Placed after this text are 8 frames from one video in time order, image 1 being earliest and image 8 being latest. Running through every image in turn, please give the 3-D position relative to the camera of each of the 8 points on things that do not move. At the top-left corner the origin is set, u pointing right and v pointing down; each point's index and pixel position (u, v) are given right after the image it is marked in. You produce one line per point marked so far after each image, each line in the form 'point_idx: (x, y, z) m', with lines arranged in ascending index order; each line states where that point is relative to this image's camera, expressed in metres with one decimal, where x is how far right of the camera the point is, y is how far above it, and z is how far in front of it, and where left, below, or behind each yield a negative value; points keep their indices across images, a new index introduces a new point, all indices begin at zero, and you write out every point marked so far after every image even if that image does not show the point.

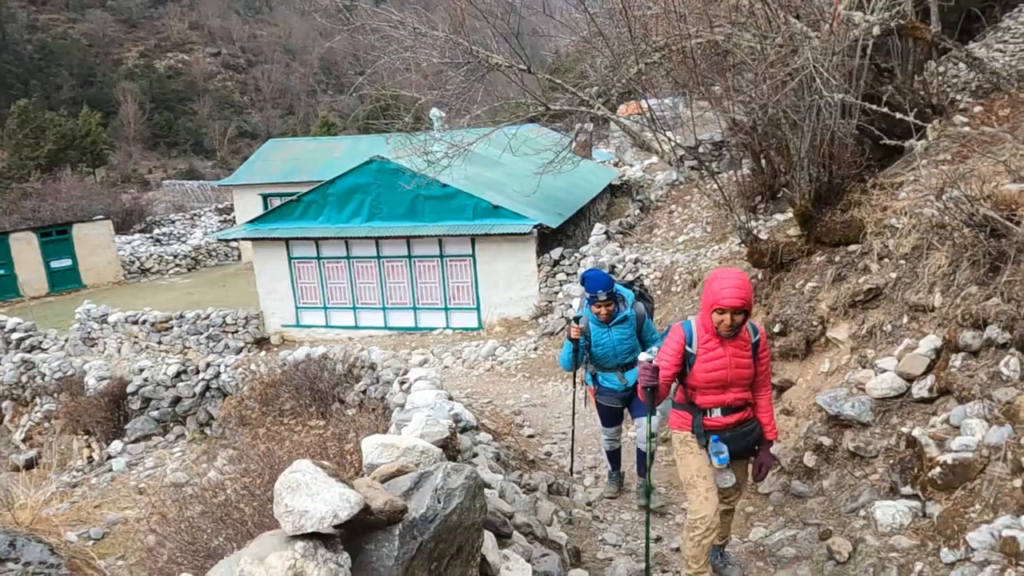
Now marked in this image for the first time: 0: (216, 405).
0: (-5.0, -2.0, +12.7) m
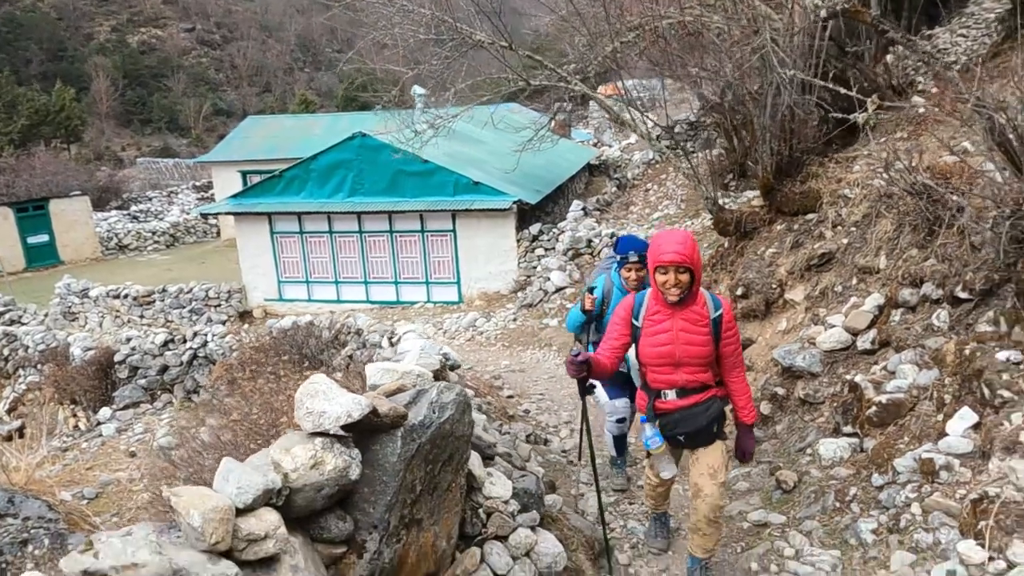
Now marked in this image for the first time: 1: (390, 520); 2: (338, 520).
0: (-5.4, -1.5, +13.0) m
1: (-0.5, -0.9, +2.8) m
2: (-0.6, -0.9, +2.7) m
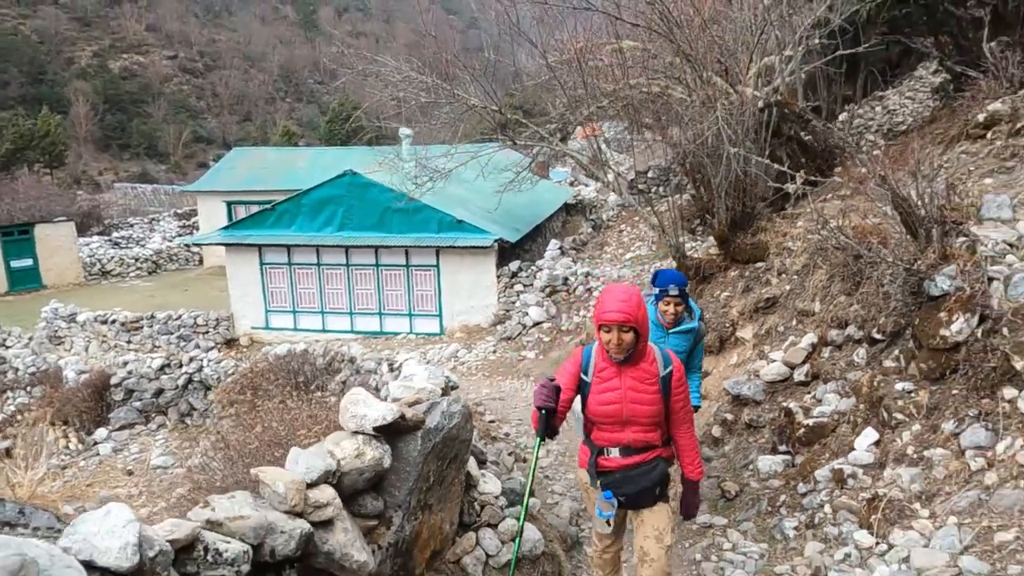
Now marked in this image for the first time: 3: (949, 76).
0: (-5.7, -2.0, +13.6) m
1: (-0.5, -1.1, +3.7) m
2: (-0.7, -1.0, +3.6) m
3: (+6.8, +3.3, +11.4) m
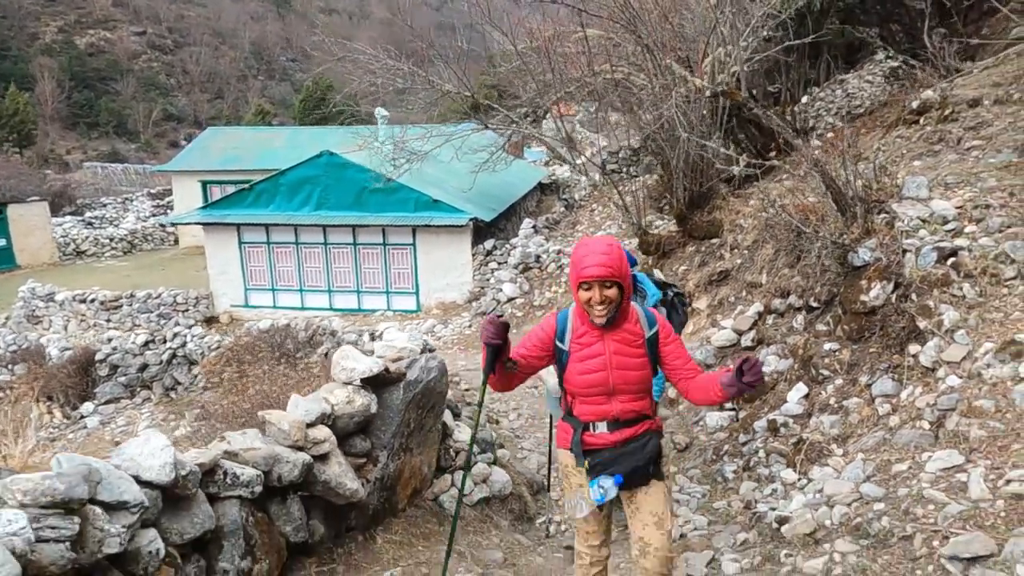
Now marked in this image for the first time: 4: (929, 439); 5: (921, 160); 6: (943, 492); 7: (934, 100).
0: (-6.2, -1.6, +14.0) m
1: (-0.7, -0.9, +4.2) m
2: (-0.8, -0.9, +4.1) m
3: (+6.3, +3.7, +12.1) m
4: (+2.4, -0.9, +4.3) m
5: (+3.9, +1.2, +7.0) m
6: (+2.3, -1.1, +3.9) m
7: (+4.7, +2.1, +8.2) m
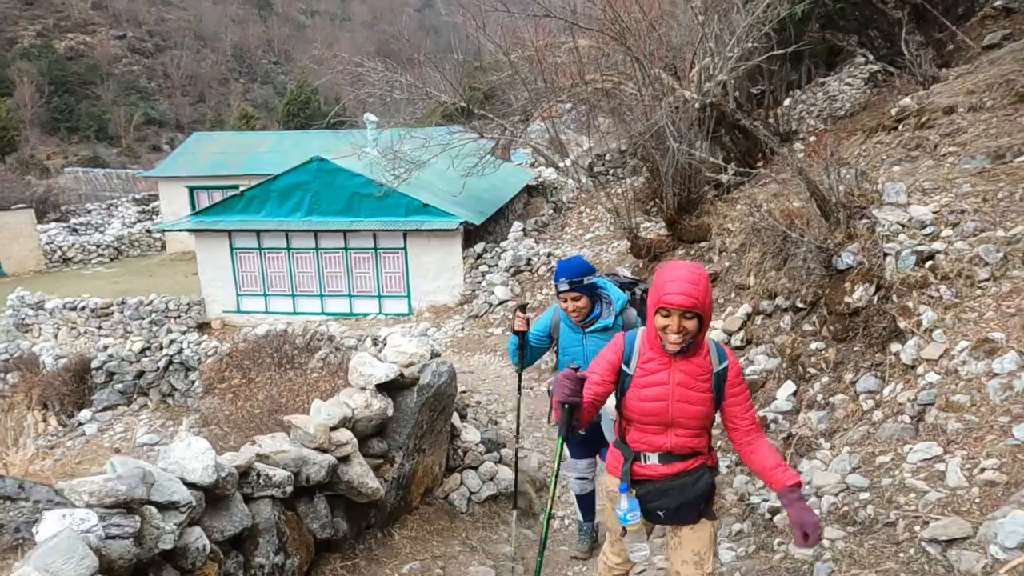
0: (-6.4, -1.7, +14.1) m
1: (-0.6, -0.9, +4.5) m
2: (-0.8, -0.9, +4.4) m
3: (+6.2, +3.7, +12.5) m
4: (+2.5, -0.9, +4.6) m
5: (+3.9, +1.2, +7.4) m
6: (+2.3, -1.1, +4.2) m
7: (+4.6, +2.1, +8.6) m
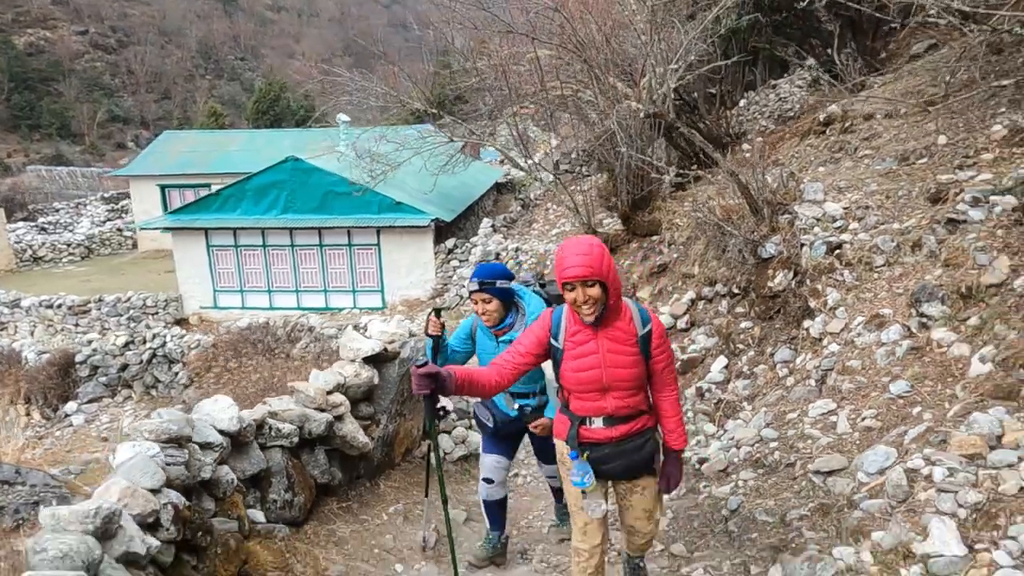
0: (-6.9, -1.6, +14.7) m
1: (-0.9, -0.8, +5.2) m
2: (-1.0, -0.8, +5.1) m
3: (+5.6, +3.9, +13.5) m
4: (+2.3, -0.8, +5.5) m
5: (+3.5, +1.4, +8.3) m
6: (+2.1, -1.0, +5.1) m
7: (+4.2, +2.3, +9.5) m
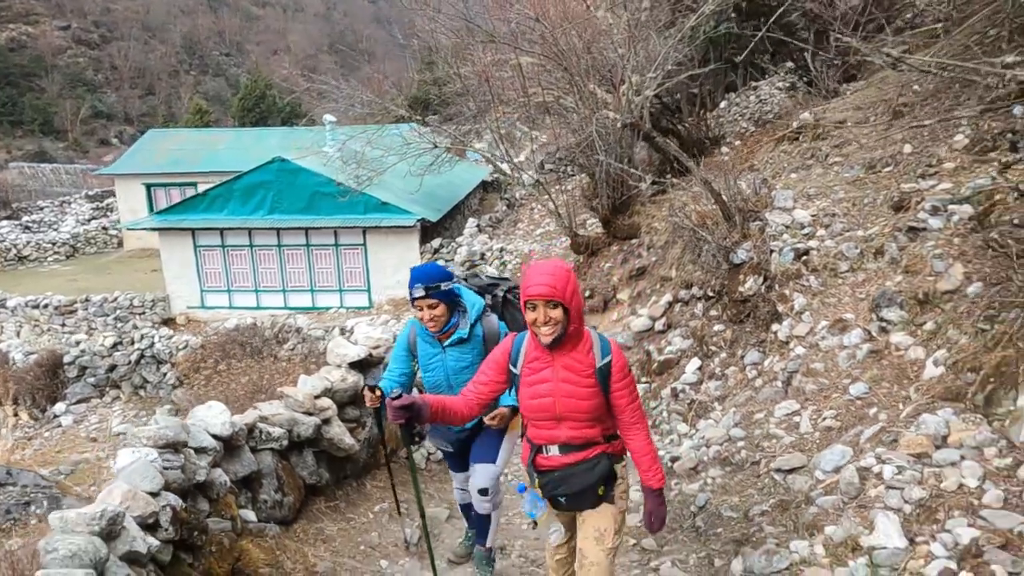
0: (-7.2, -1.7, +14.8) m
1: (-1.0, -0.9, +5.5) m
2: (-1.2, -0.9, +5.4) m
3: (+5.3, +3.9, +13.8) m
4: (+2.1, -0.8, +5.8) m
5: (+3.3, +1.3, +8.6) m
6: (+2.0, -1.0, +5.3) m
7: (+4.0, +2.2, +9.8) m
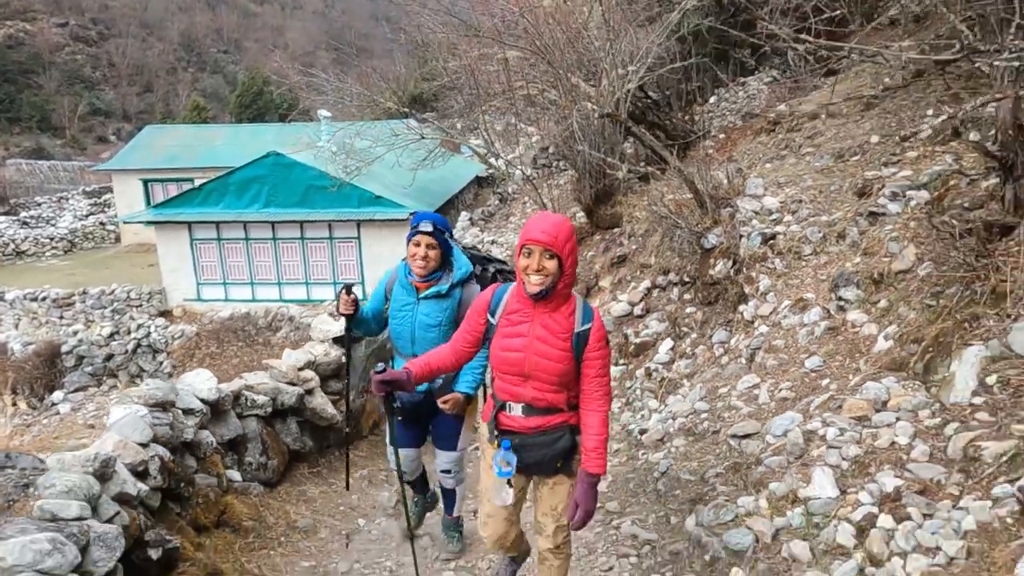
0: (-7.5, -1.5, +15.1) m
1: (-1.2, -0.8, +5.8) m
2: (-1.4, -0.7, +5.7) m
3: (+5.1, +4.1, +14.1) m
4: (+1.9, -0.7, +6.1) m
5: (+3.1, +1.5, +8.9) m
6: (+1.8, -0.9, +5.6) m
7: (+3.8, +2.4, +10.1) m
